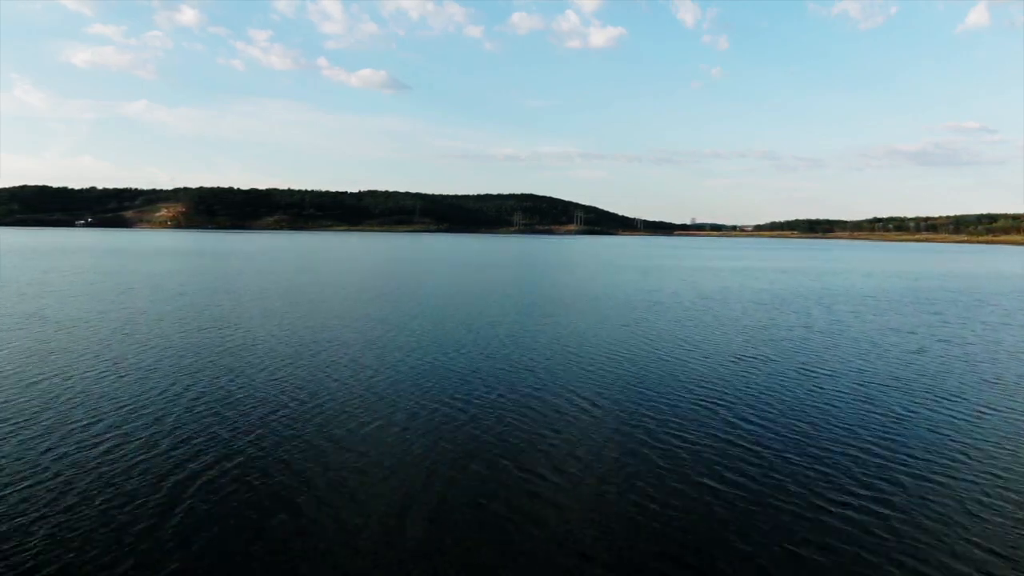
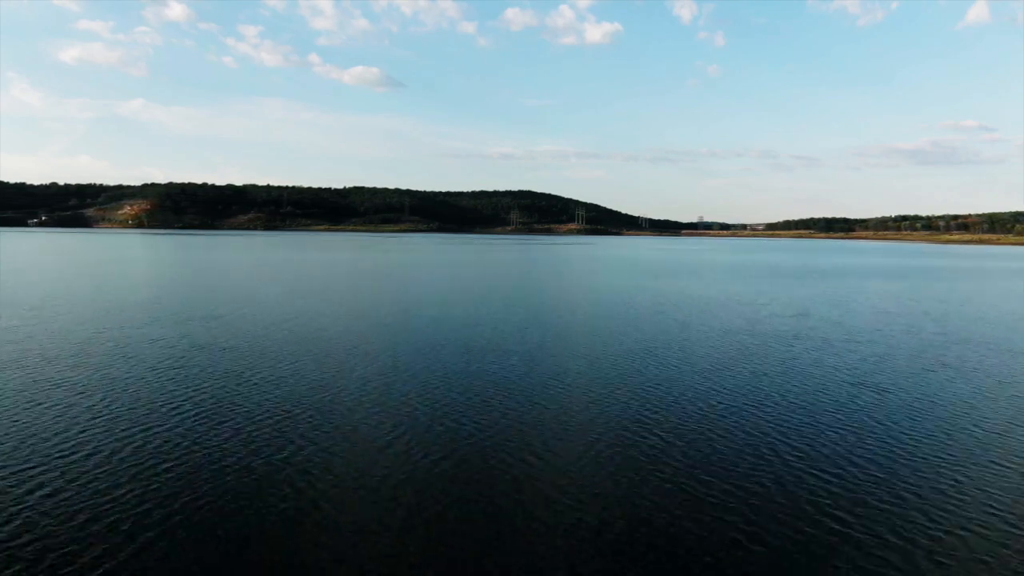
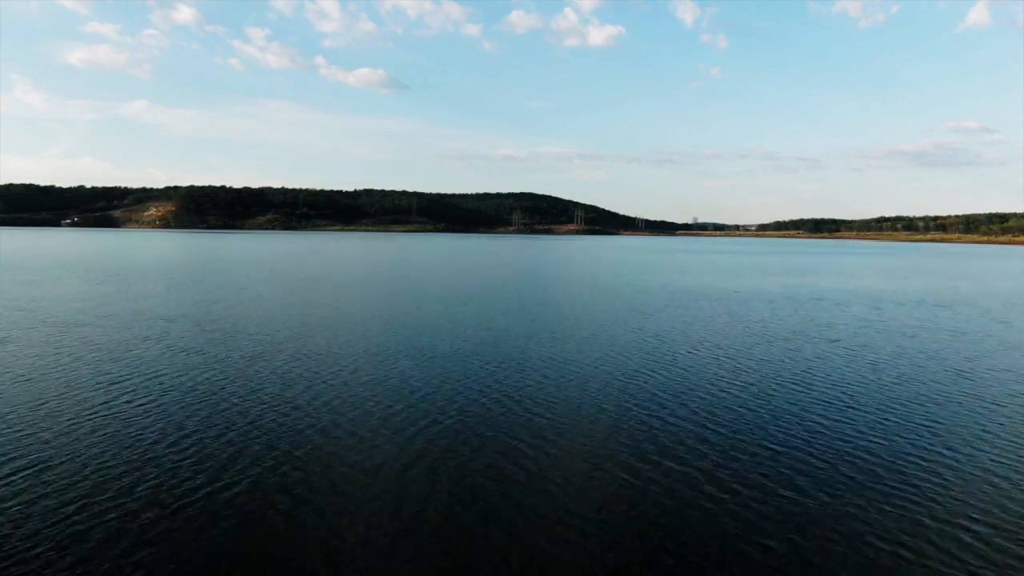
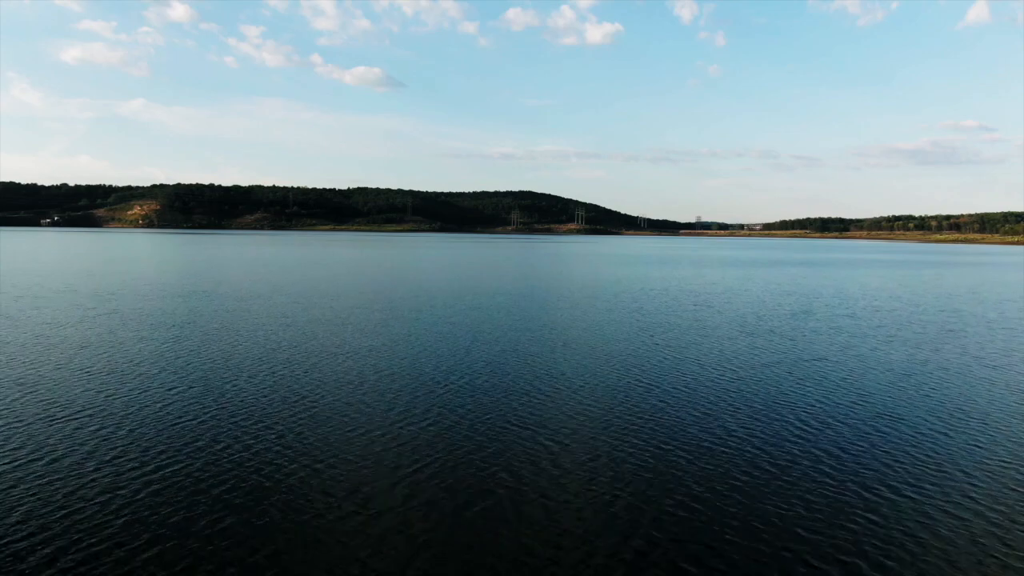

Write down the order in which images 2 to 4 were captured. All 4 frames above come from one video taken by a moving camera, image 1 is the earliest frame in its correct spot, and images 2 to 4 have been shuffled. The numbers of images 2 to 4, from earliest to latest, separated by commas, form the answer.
3, 4, 2
